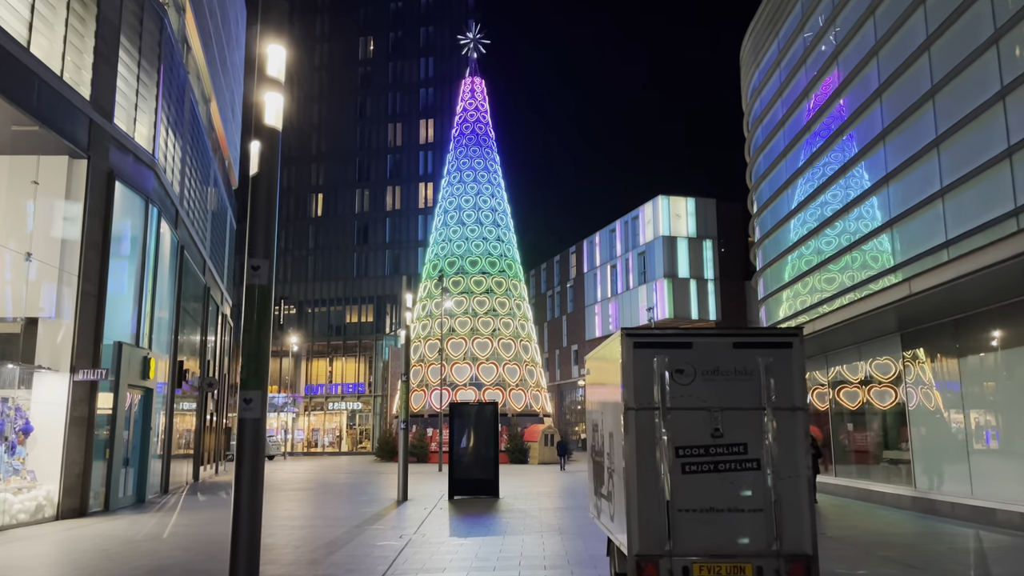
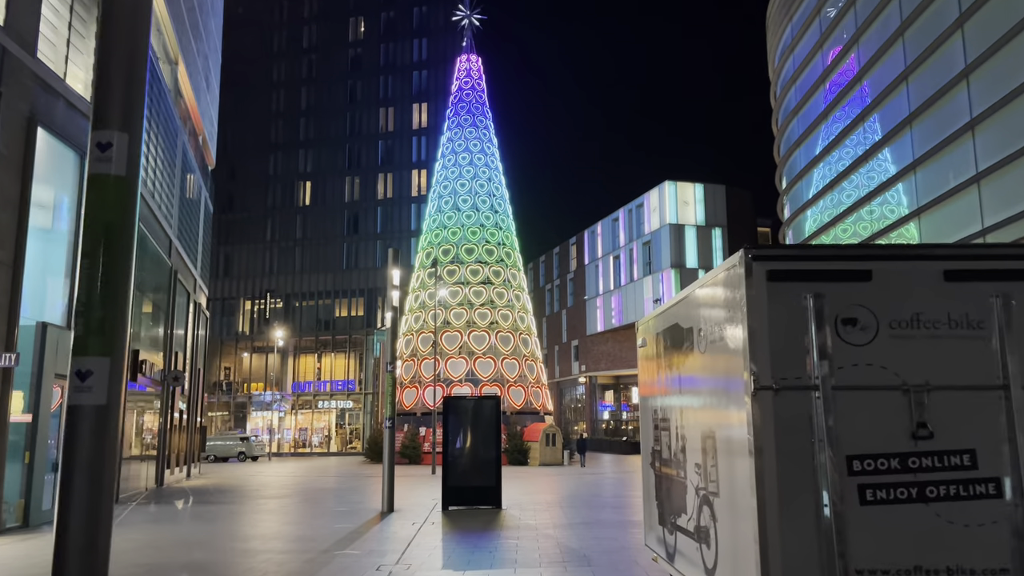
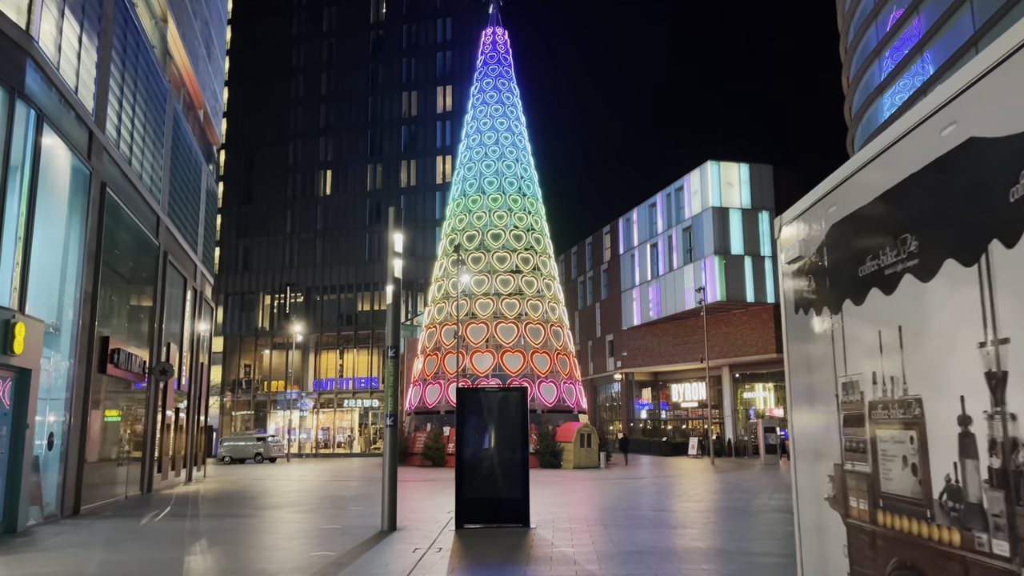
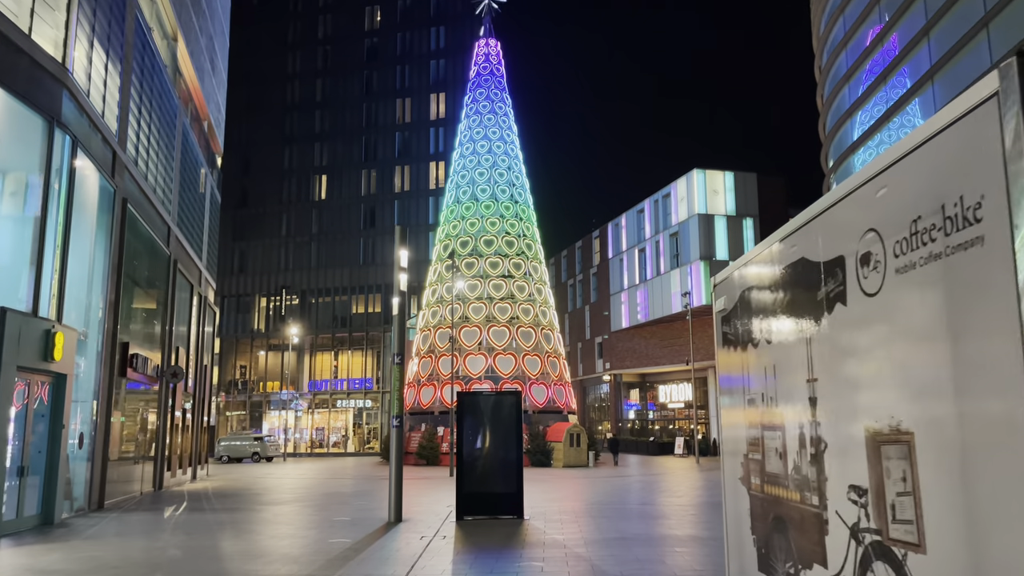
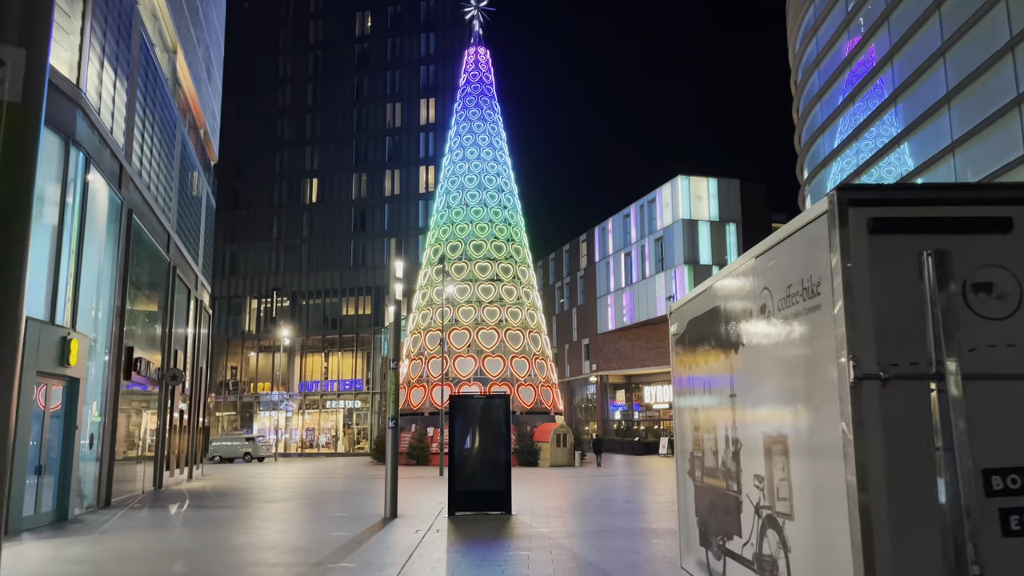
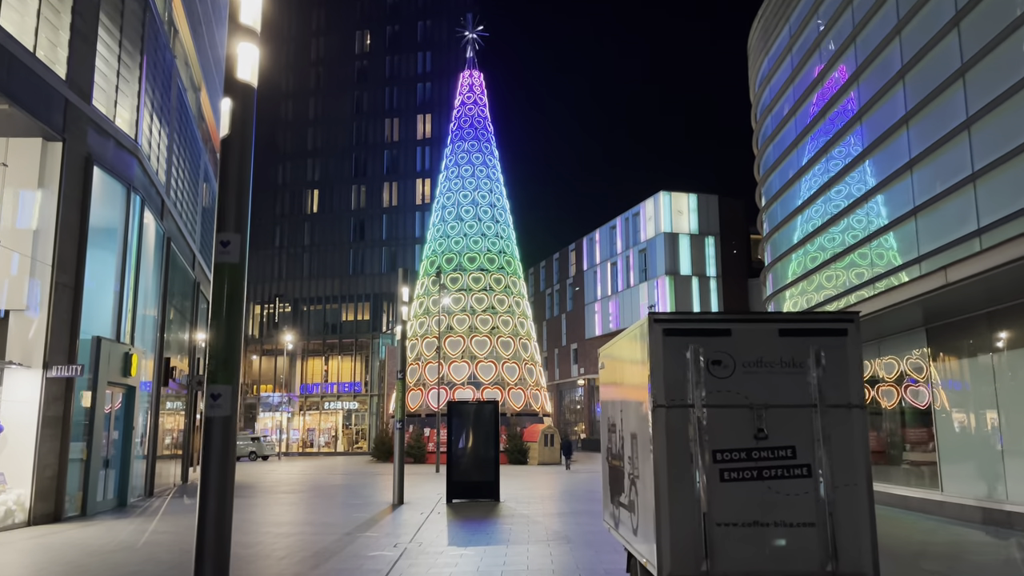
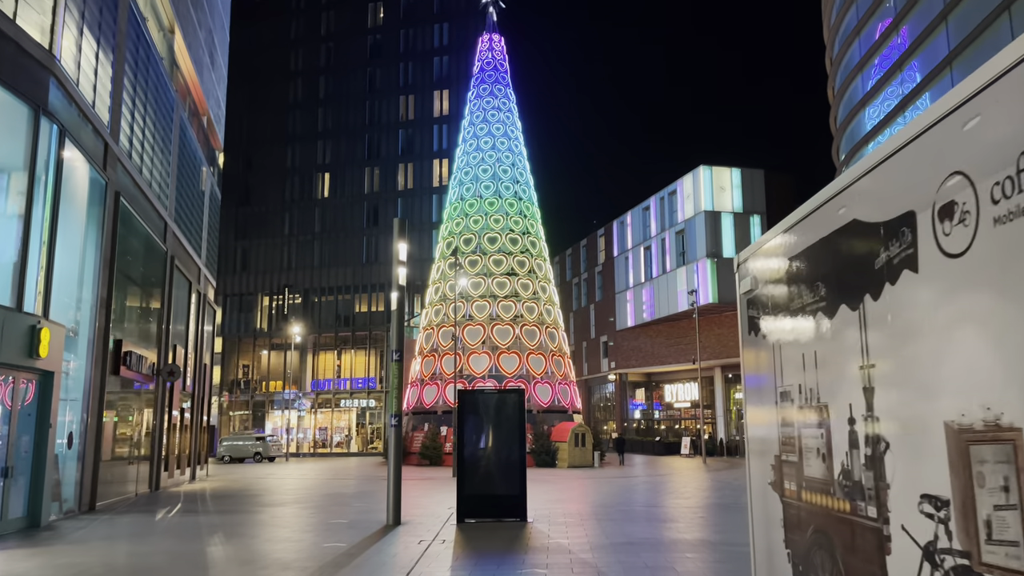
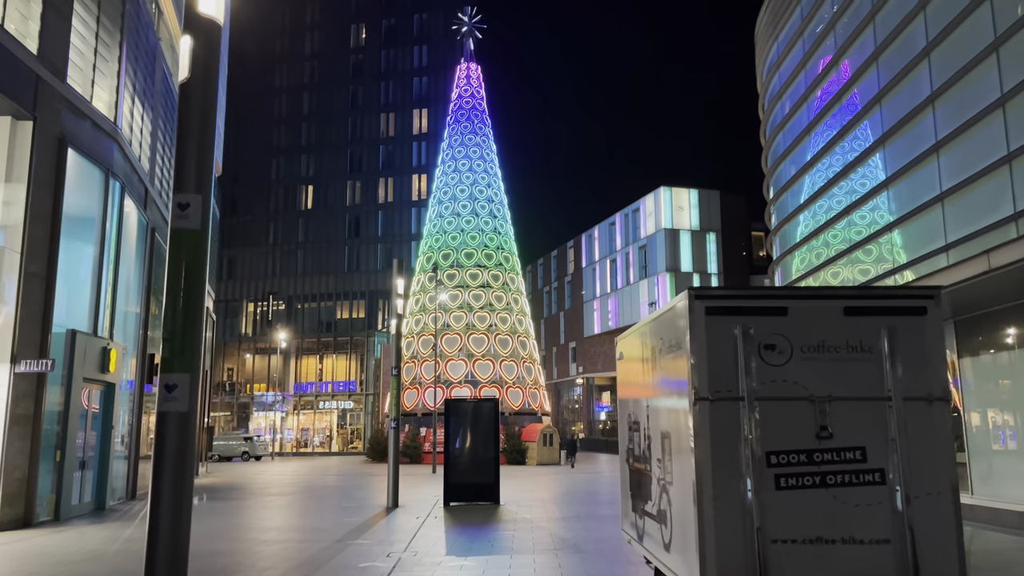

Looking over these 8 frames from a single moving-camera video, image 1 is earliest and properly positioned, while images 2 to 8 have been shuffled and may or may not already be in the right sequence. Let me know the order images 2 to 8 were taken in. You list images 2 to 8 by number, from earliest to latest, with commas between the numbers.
6, 8, 2, 5, 4, 7, 3
